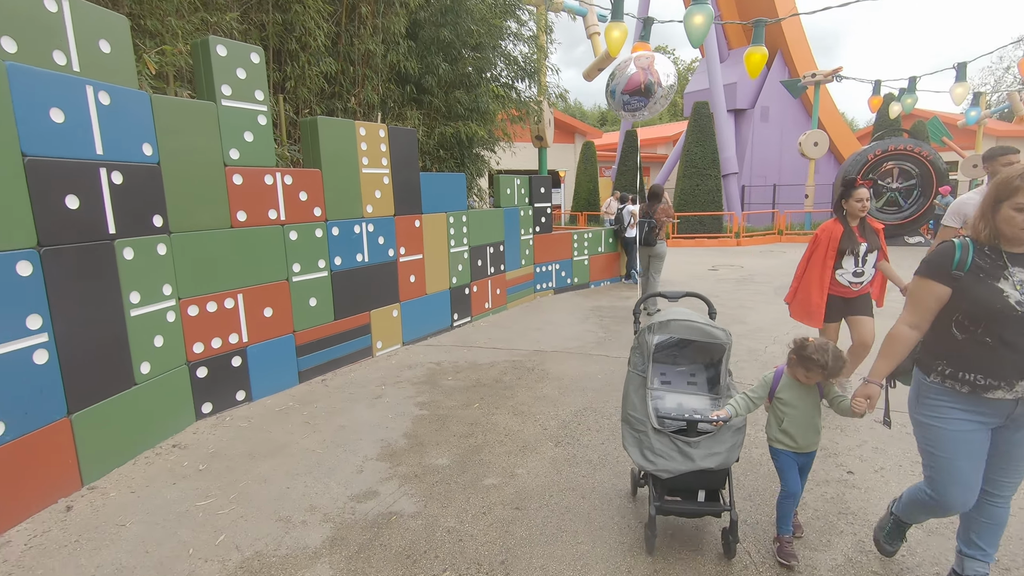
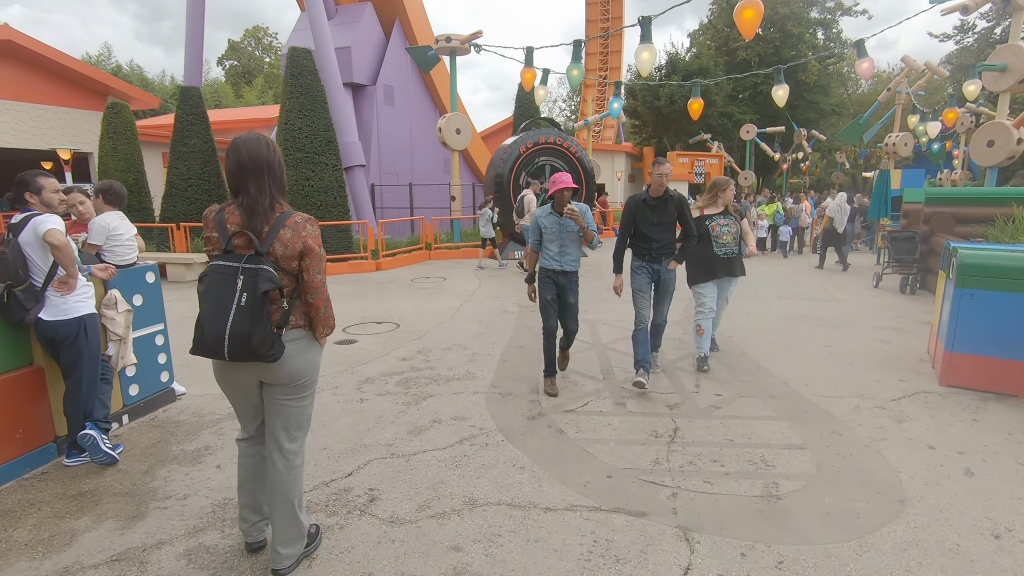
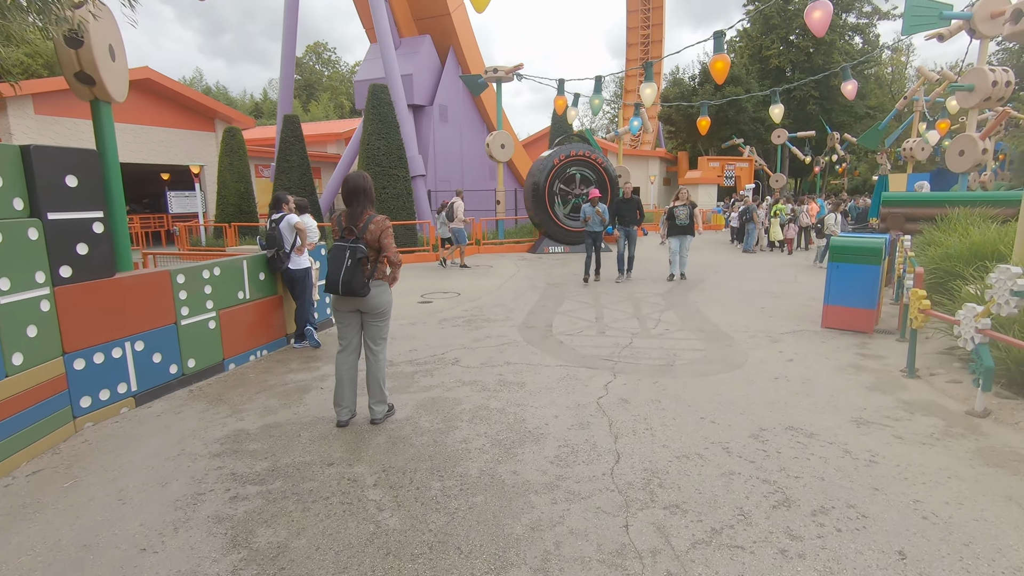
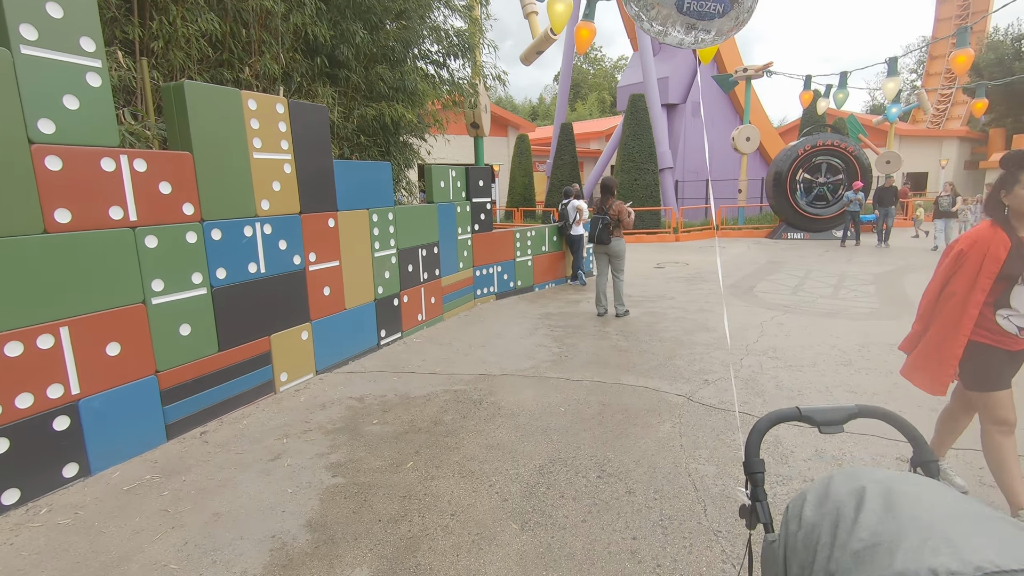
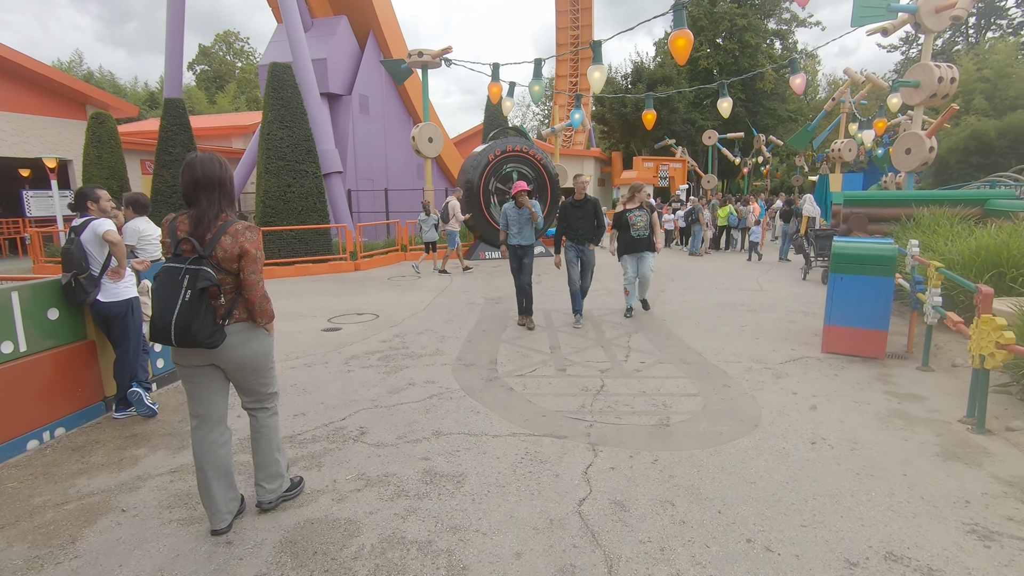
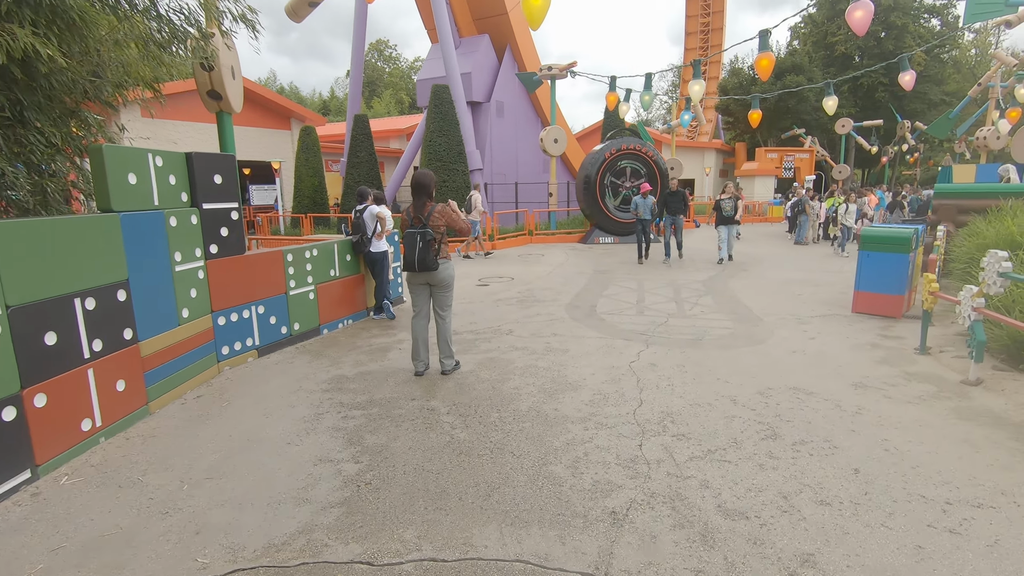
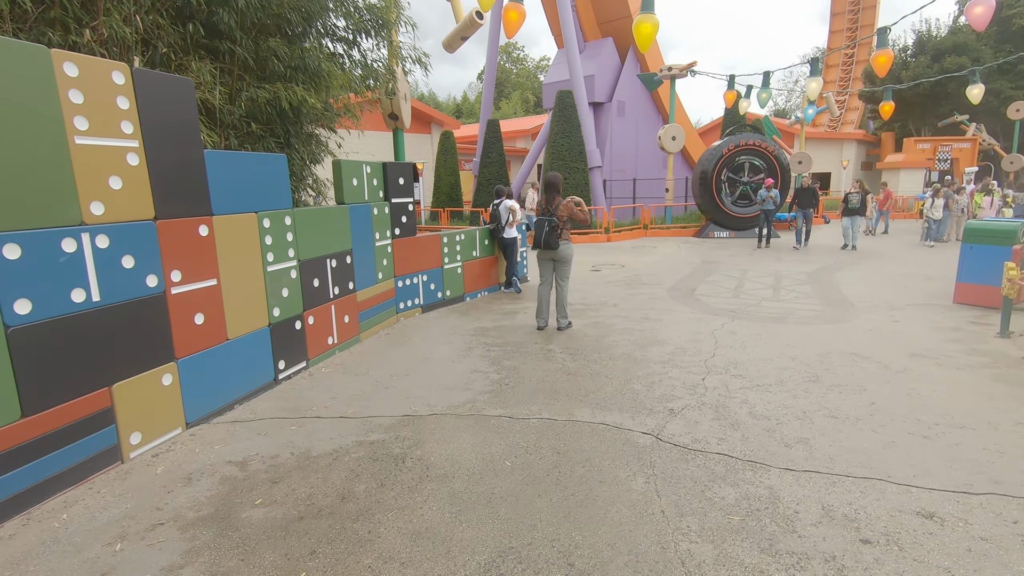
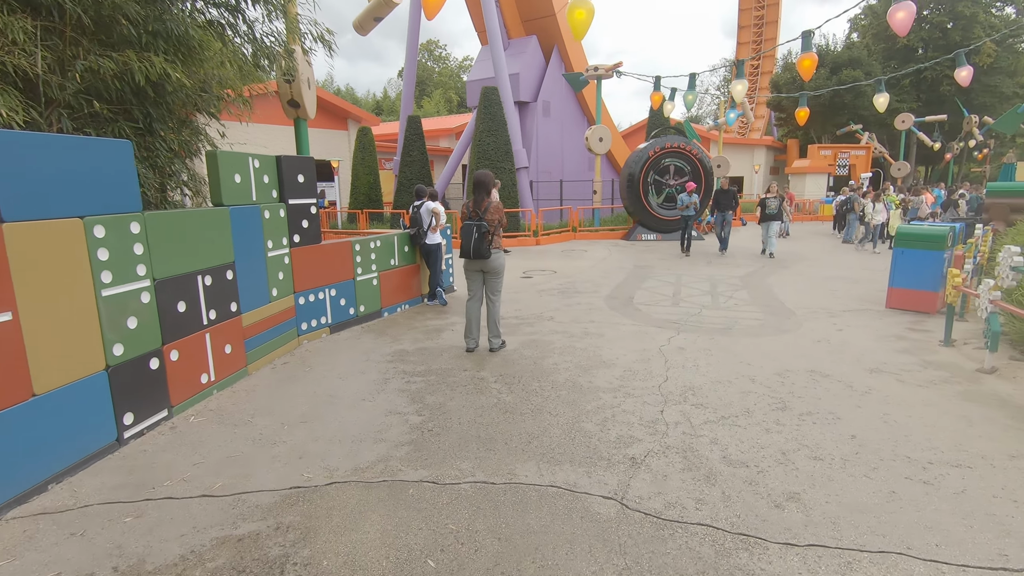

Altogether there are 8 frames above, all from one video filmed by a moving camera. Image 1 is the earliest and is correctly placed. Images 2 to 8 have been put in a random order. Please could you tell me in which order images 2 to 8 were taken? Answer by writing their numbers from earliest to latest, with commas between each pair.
4, 7, 8, 6, 3, 5, 2
